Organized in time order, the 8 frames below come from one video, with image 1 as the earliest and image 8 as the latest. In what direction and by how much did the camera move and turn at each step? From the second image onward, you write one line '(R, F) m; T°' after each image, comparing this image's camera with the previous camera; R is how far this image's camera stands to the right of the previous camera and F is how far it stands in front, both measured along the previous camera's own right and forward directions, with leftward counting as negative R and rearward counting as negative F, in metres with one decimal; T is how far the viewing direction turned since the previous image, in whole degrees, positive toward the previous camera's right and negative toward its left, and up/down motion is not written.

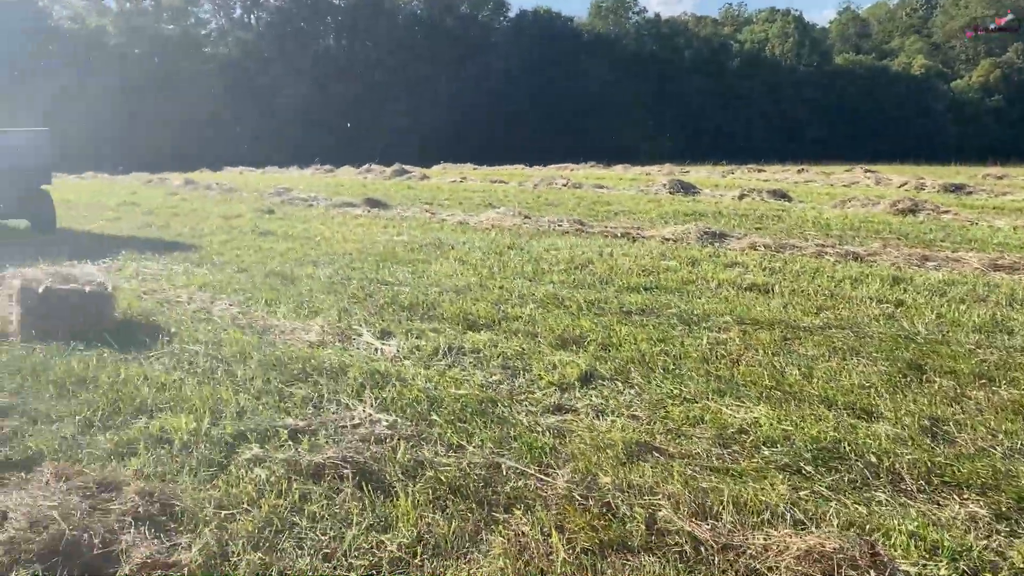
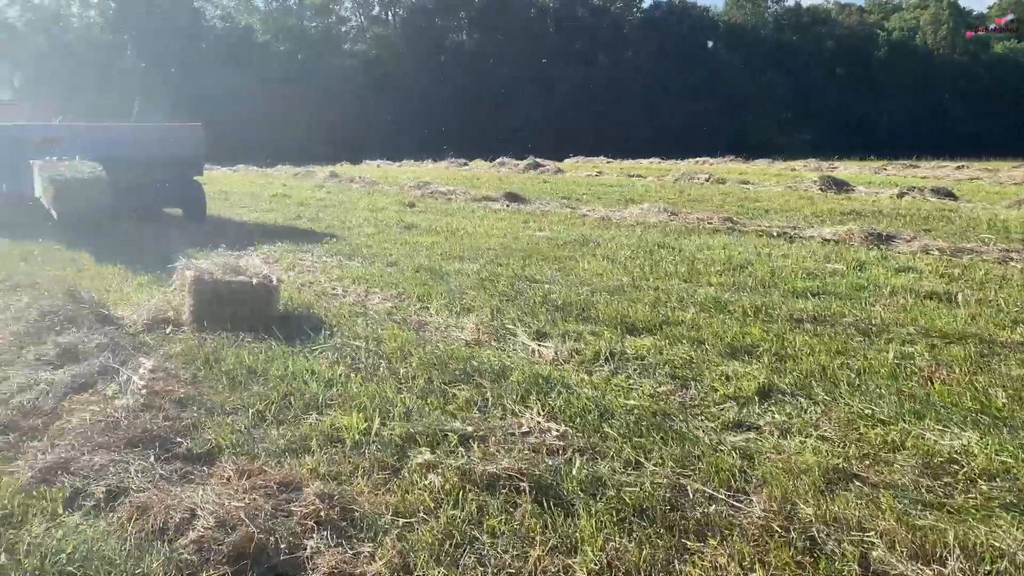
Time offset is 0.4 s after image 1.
(-0.2, +0.2) m; -8°
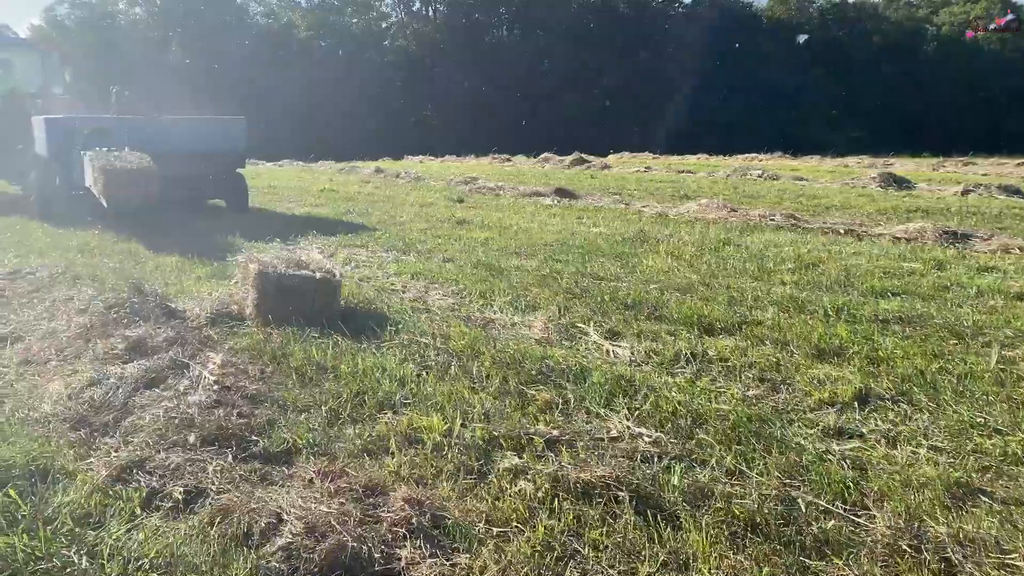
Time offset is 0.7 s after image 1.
(-0.2, +0.2) m; -2°
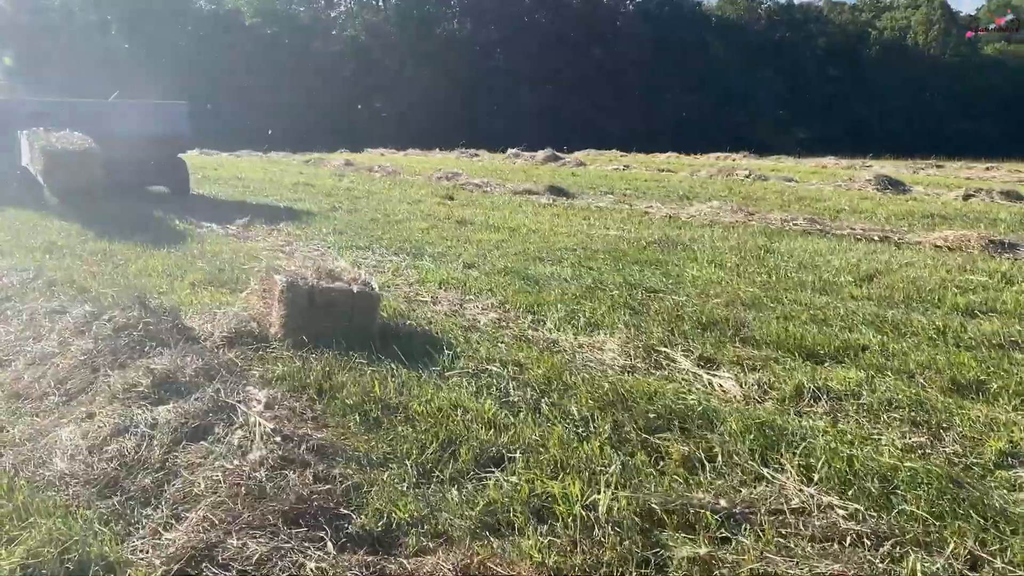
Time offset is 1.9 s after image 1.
(-0.6, +0.7) m; +4°
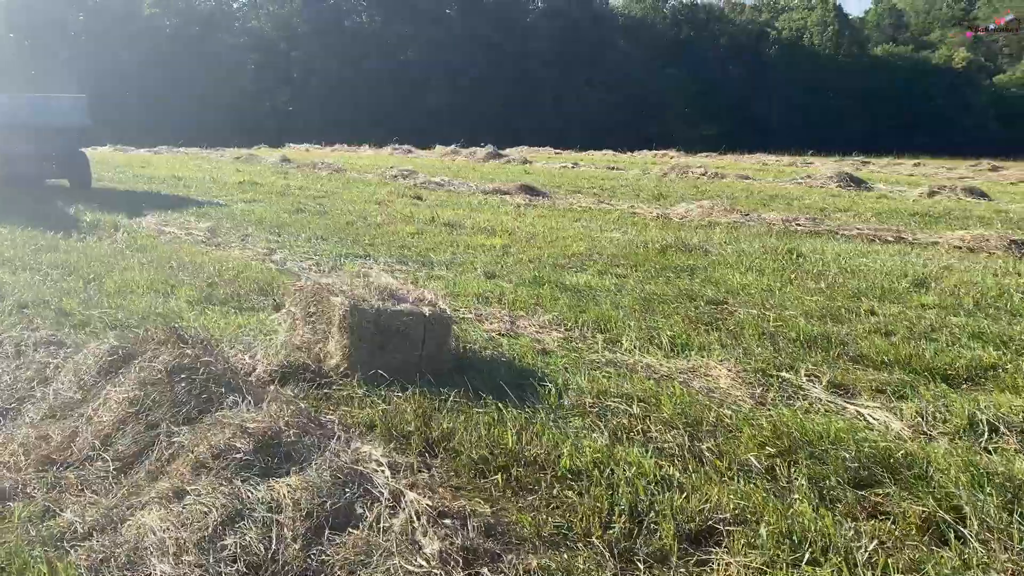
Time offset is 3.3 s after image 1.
(-0.8, +0.6) m; +6°
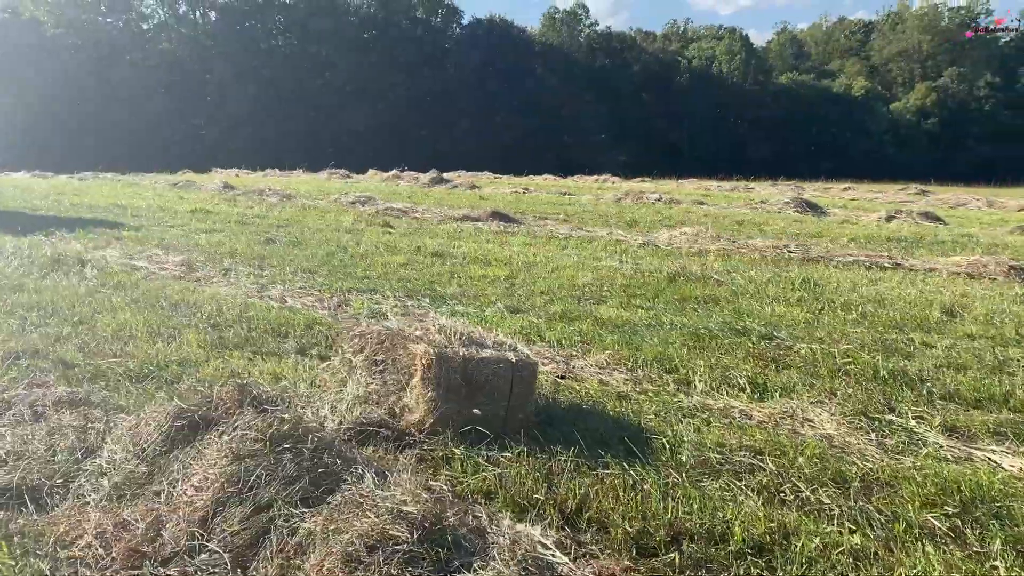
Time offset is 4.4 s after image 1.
(-0.7, +0.4) m; +5°
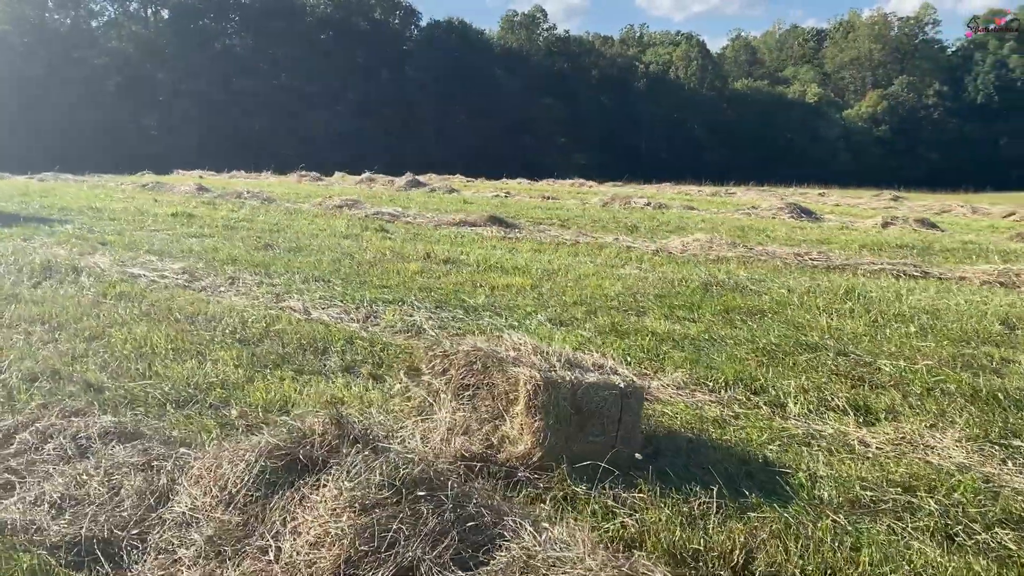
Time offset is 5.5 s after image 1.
(-0.6, +0.4) m; +3°
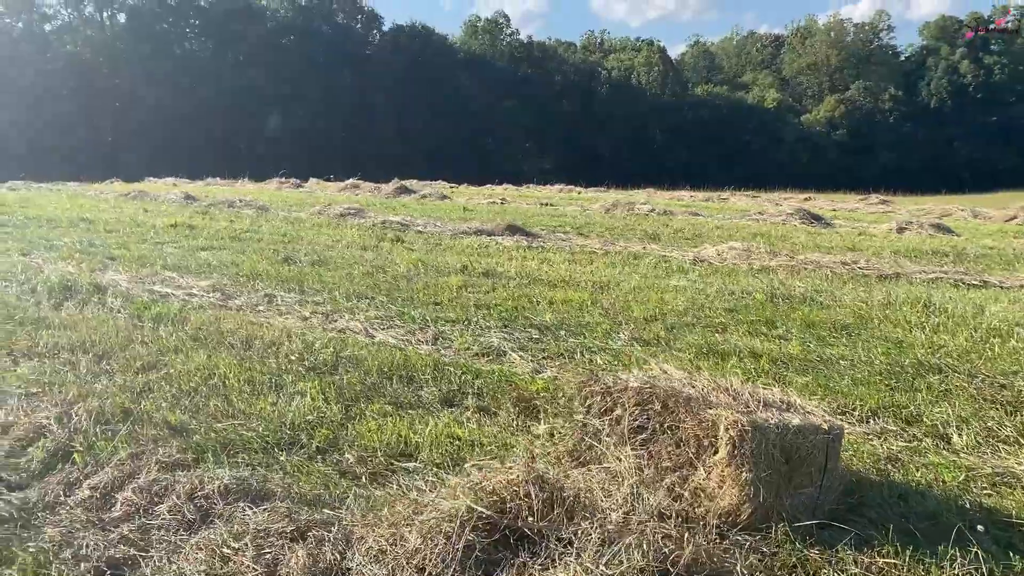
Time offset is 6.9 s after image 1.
(-0.7, +0.4) m; +2°
